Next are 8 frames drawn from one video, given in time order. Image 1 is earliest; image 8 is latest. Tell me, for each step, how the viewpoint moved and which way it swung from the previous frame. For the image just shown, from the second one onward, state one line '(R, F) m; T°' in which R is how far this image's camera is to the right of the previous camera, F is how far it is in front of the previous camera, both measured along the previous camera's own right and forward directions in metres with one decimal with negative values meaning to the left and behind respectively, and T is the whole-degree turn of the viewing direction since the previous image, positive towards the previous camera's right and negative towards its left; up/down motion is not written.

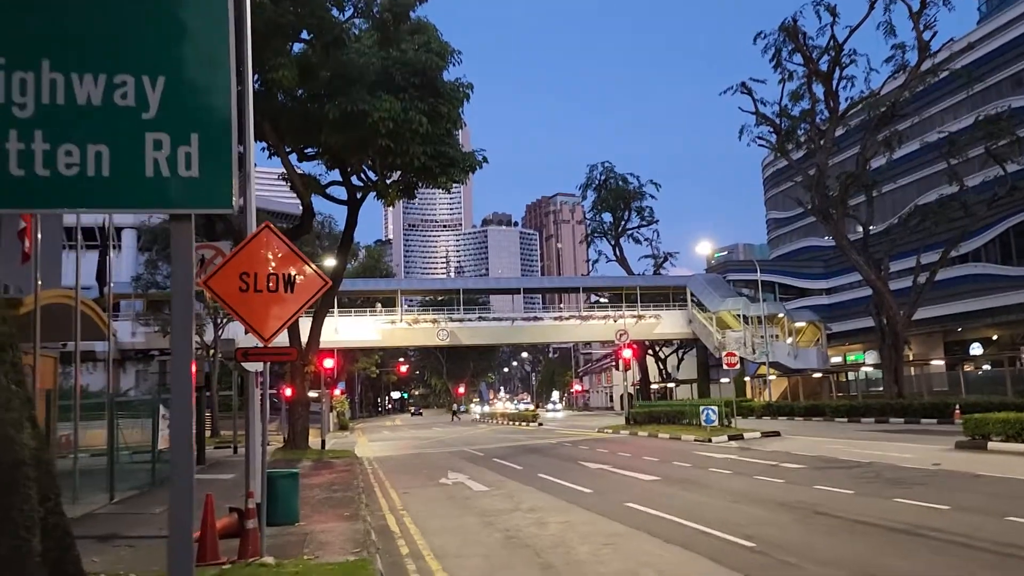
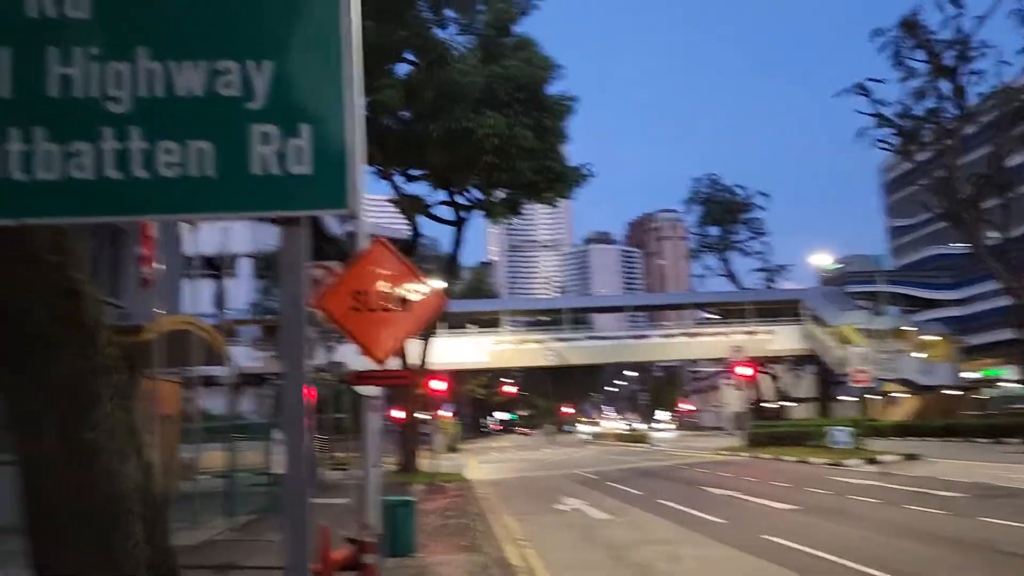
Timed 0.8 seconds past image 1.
(-0.2, +0.6) m; -7°
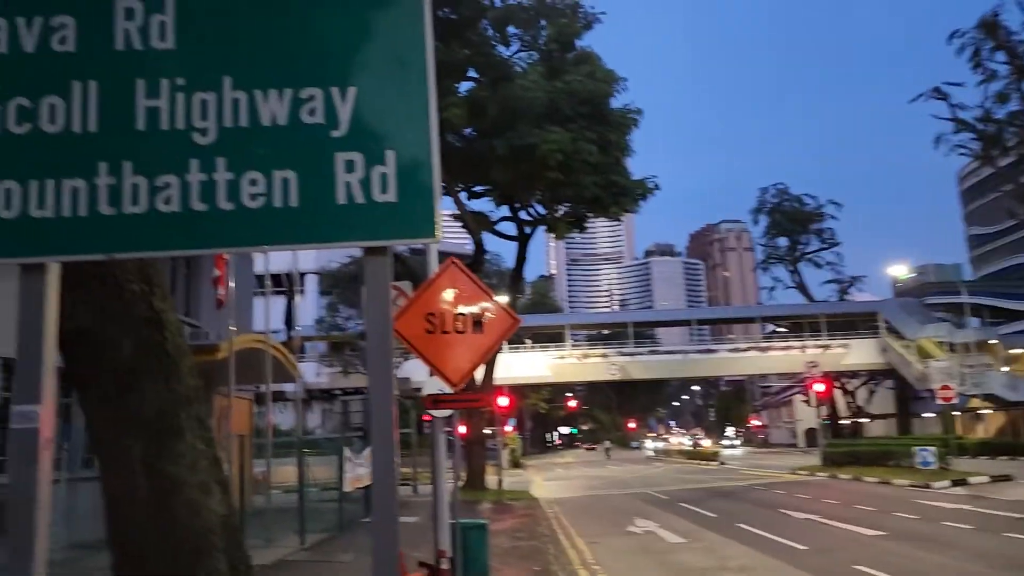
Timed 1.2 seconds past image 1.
(-0.1, +0.1) m; -4°
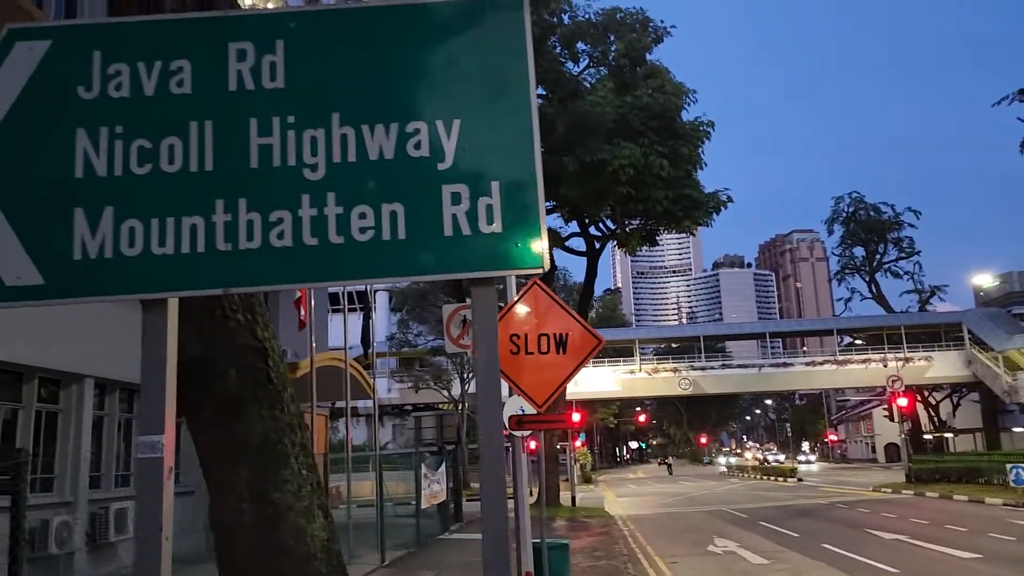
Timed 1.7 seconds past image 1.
(-0.1, 0.0) m; -5°
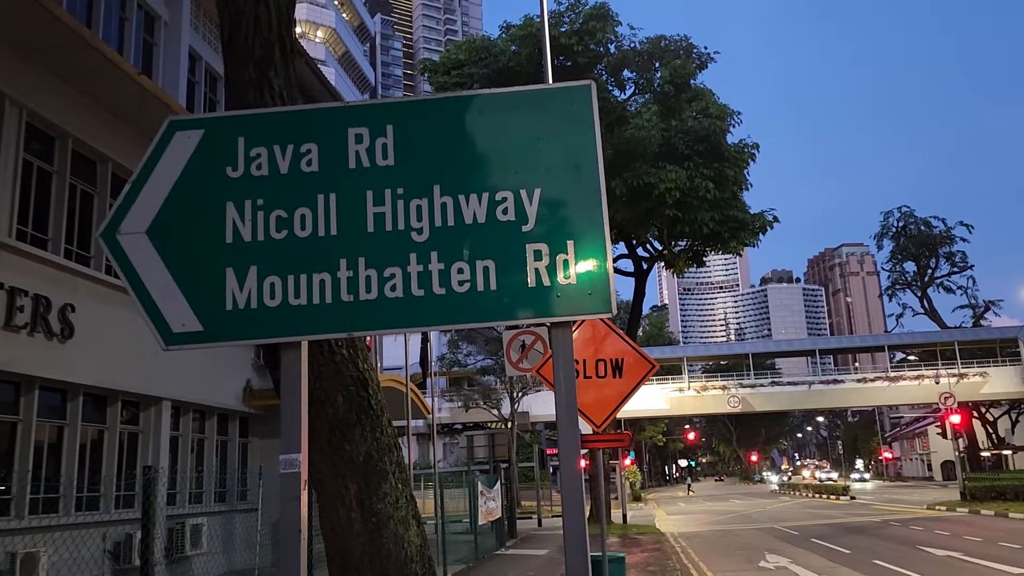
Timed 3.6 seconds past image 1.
(-0.1, -0.6) m; -3°
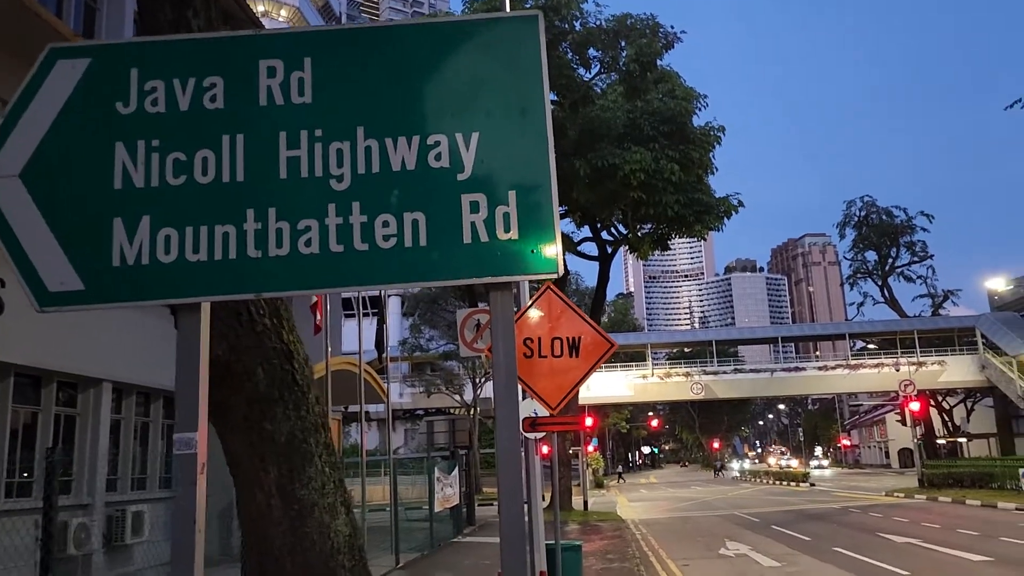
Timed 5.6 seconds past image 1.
(+0.1, +0.4) m; +2°
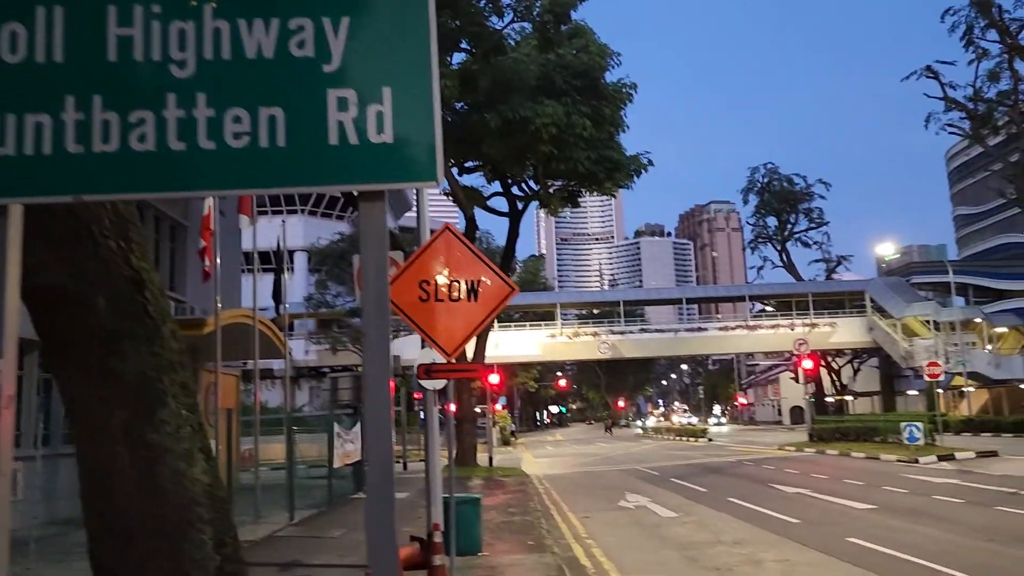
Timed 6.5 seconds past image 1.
(+0.1, +0.3) m; +6°
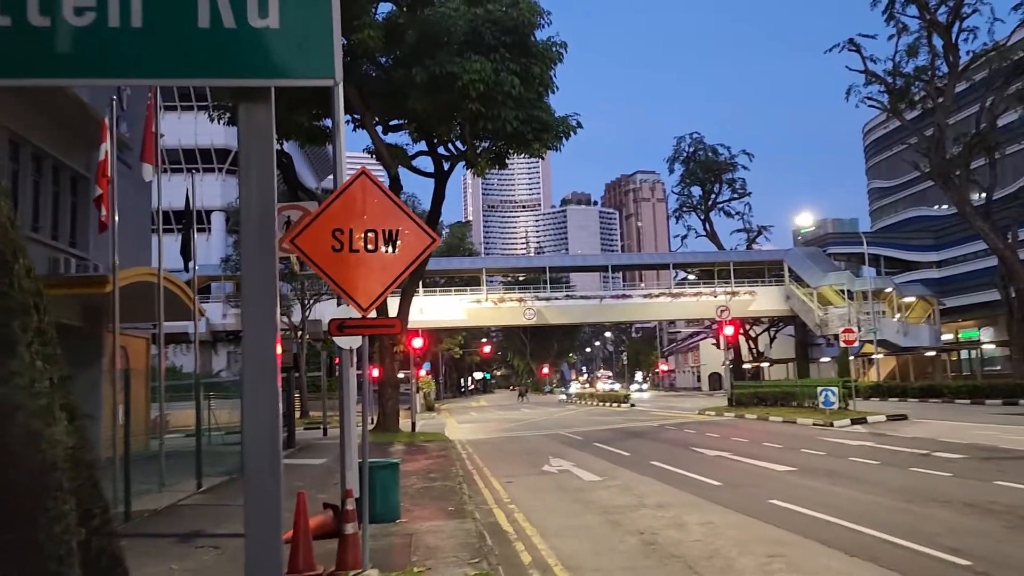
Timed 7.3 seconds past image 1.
(0.0, +0.4) m; +5°
